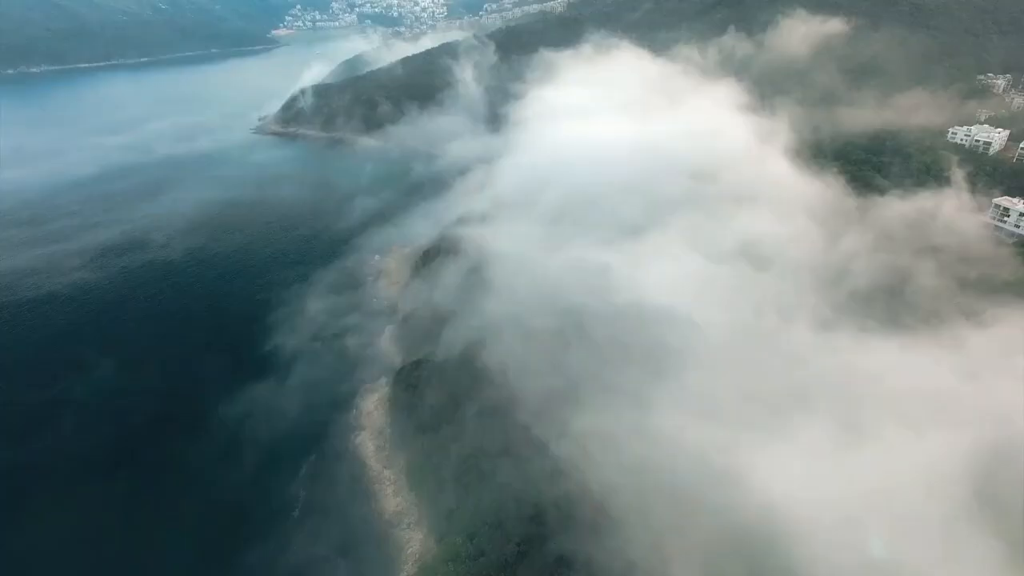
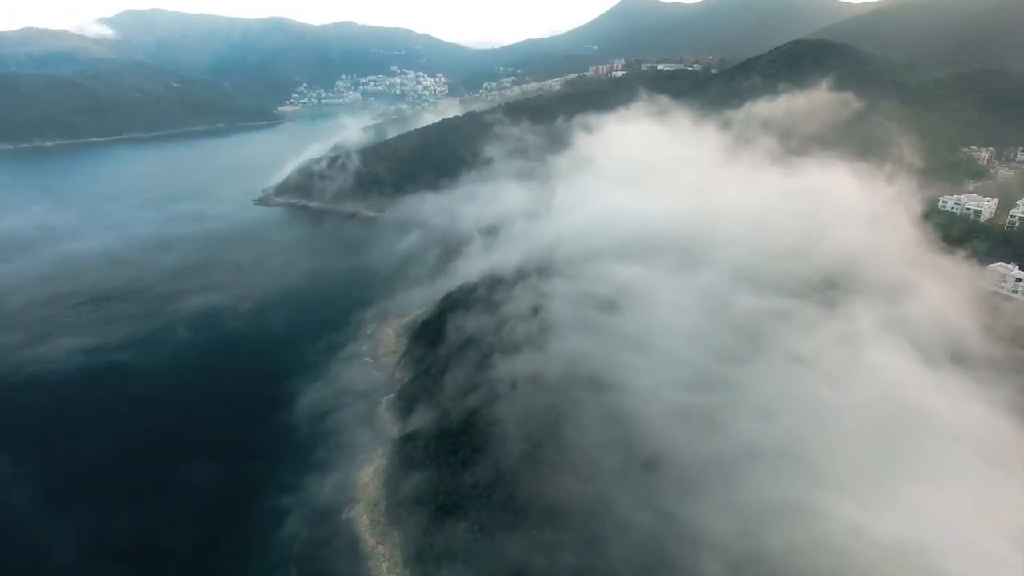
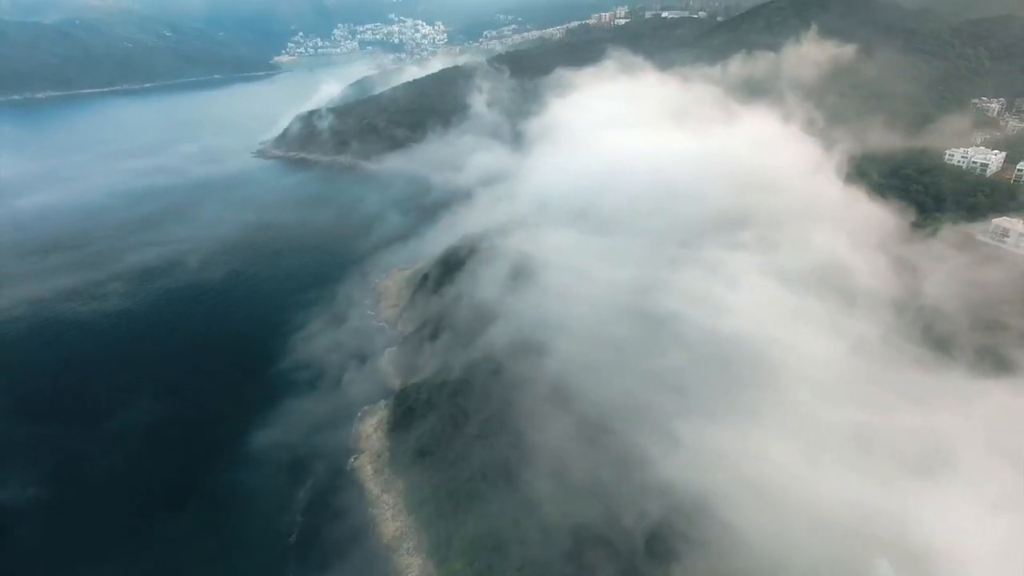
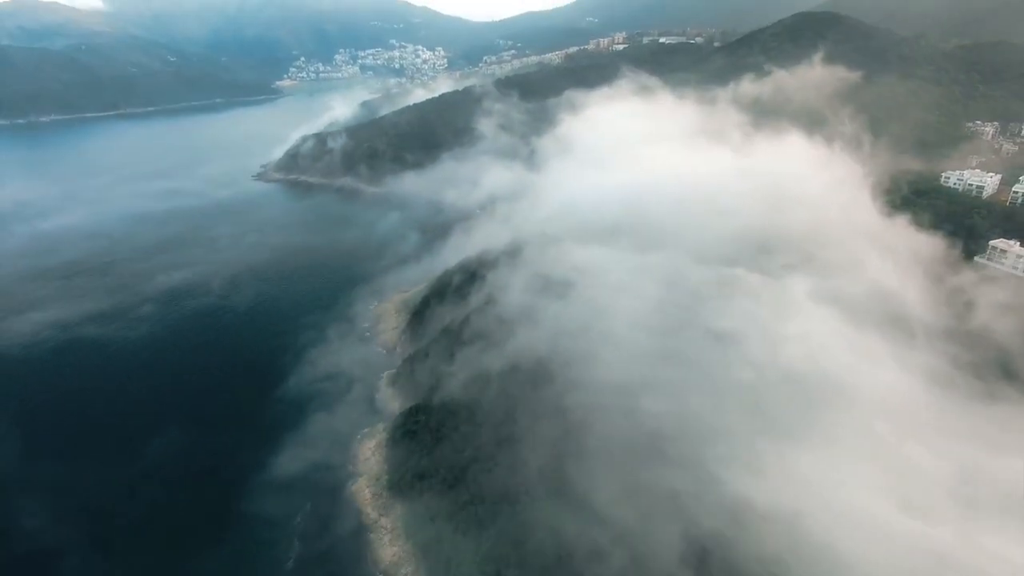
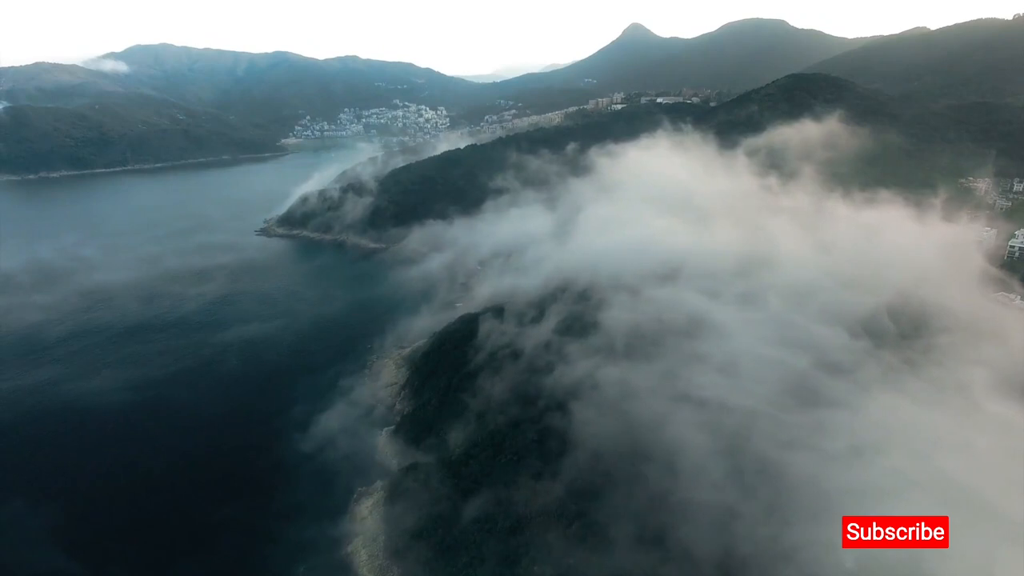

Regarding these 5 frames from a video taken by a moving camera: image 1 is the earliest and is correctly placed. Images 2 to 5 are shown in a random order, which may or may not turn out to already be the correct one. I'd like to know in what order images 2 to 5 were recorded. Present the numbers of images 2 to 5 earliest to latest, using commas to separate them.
3, 4, 2, 5
